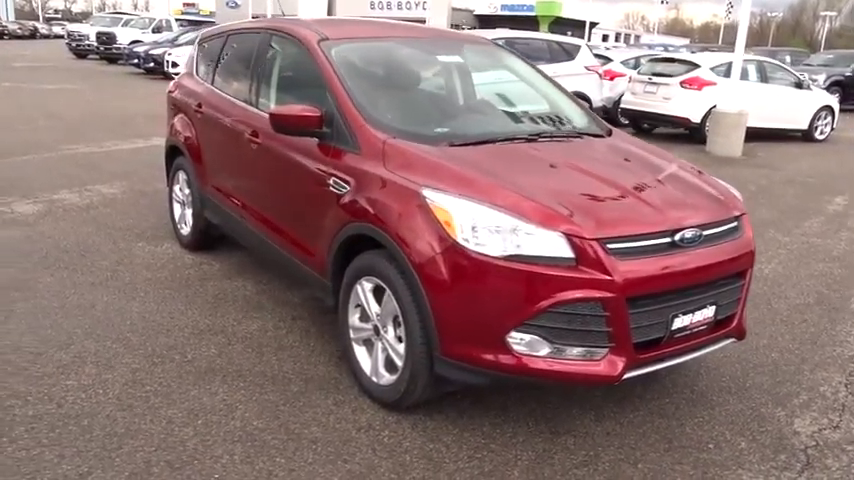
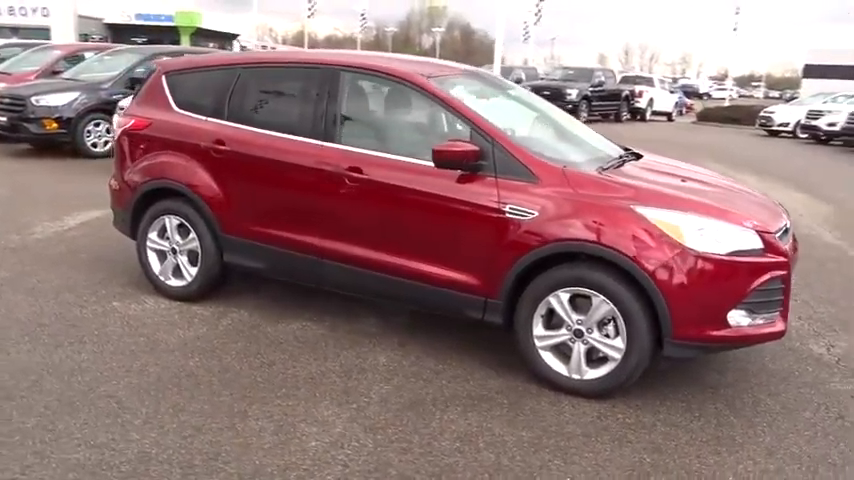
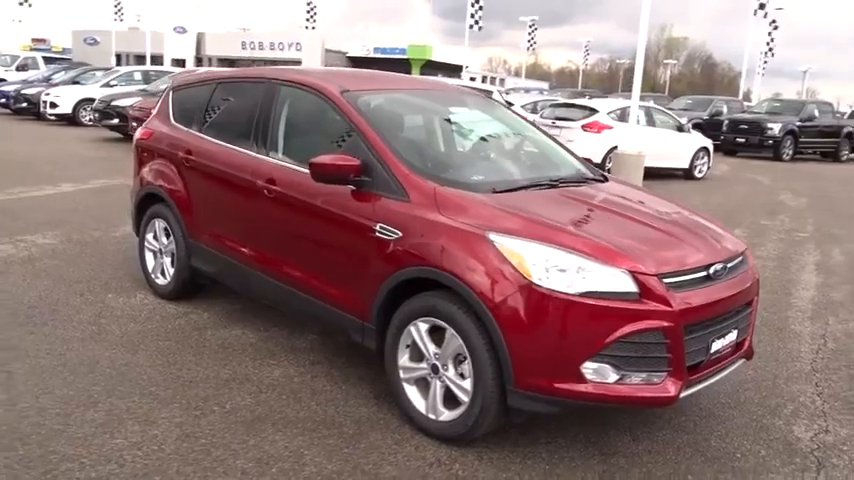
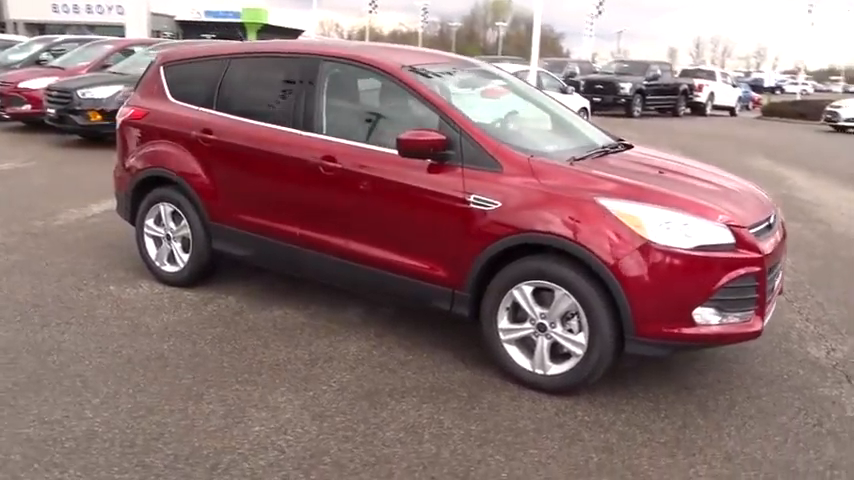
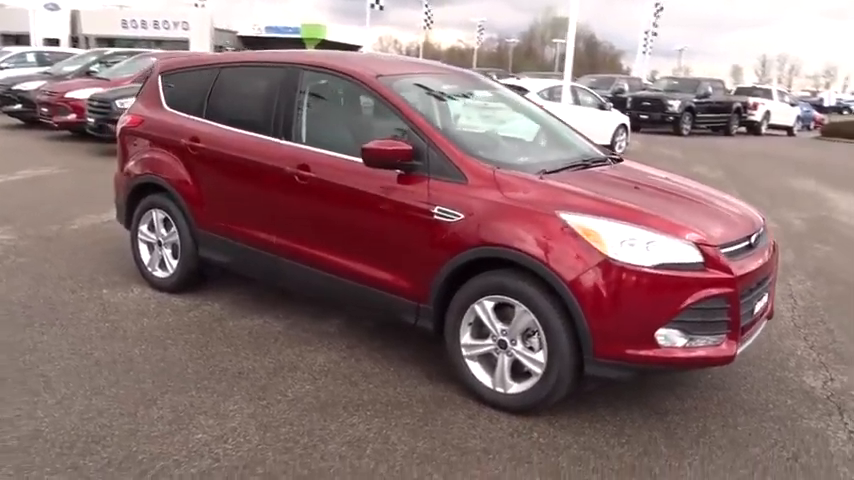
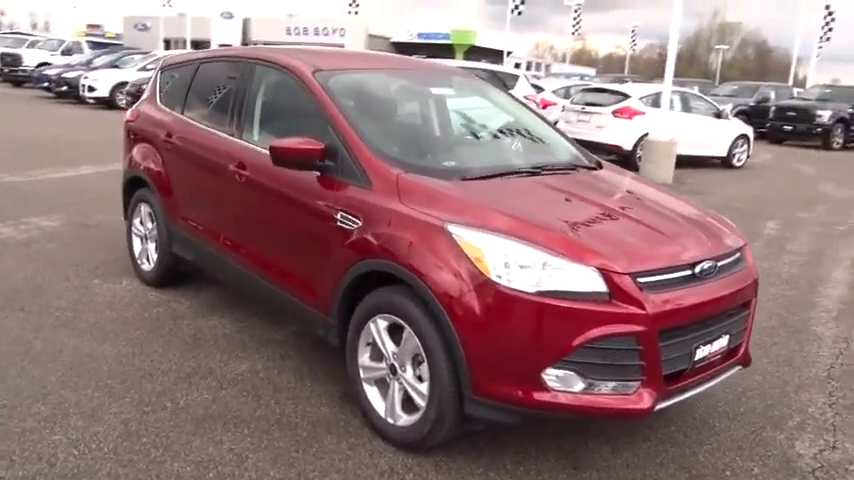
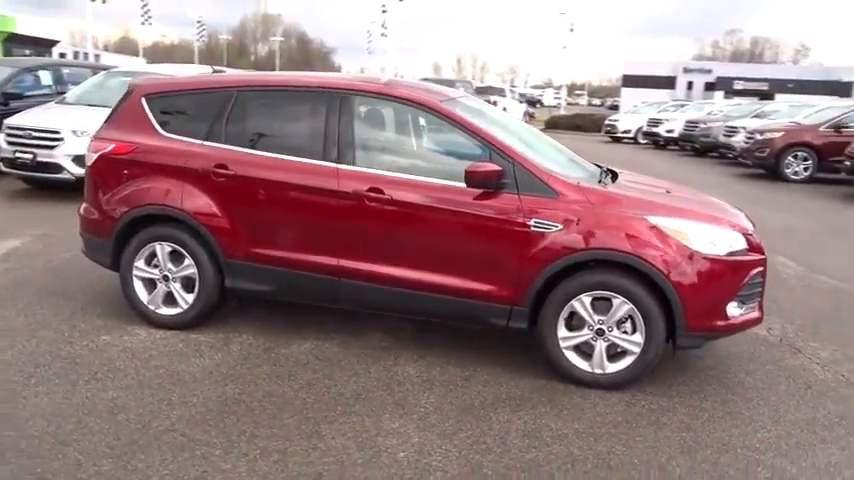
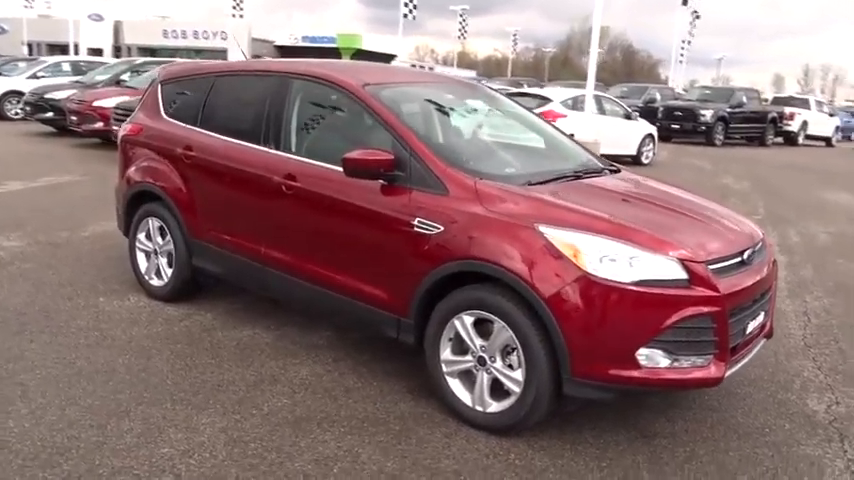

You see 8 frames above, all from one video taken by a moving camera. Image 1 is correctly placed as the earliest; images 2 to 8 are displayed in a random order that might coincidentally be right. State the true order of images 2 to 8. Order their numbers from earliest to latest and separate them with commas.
6, 3, 8, 5, 4, 2, 7
